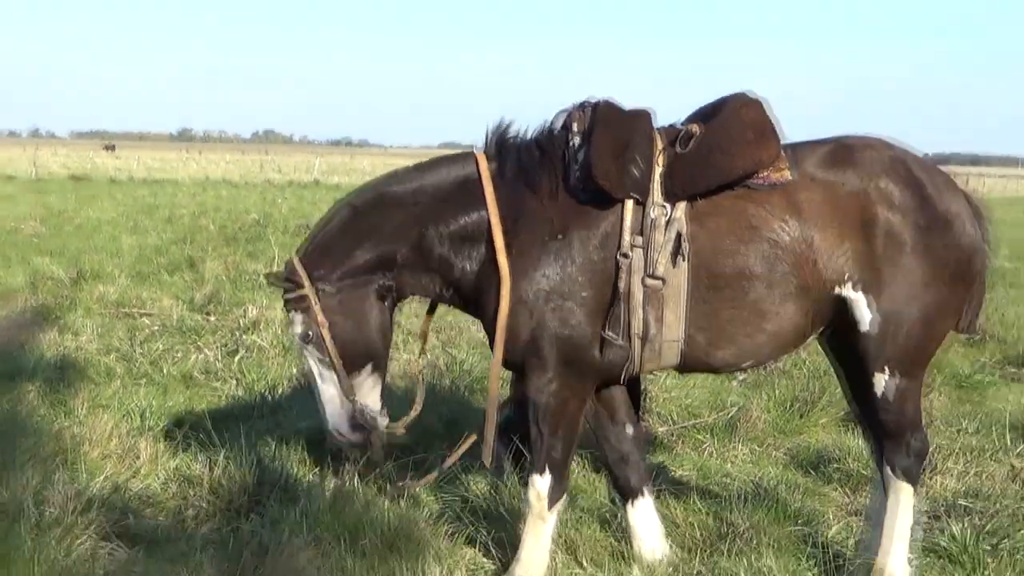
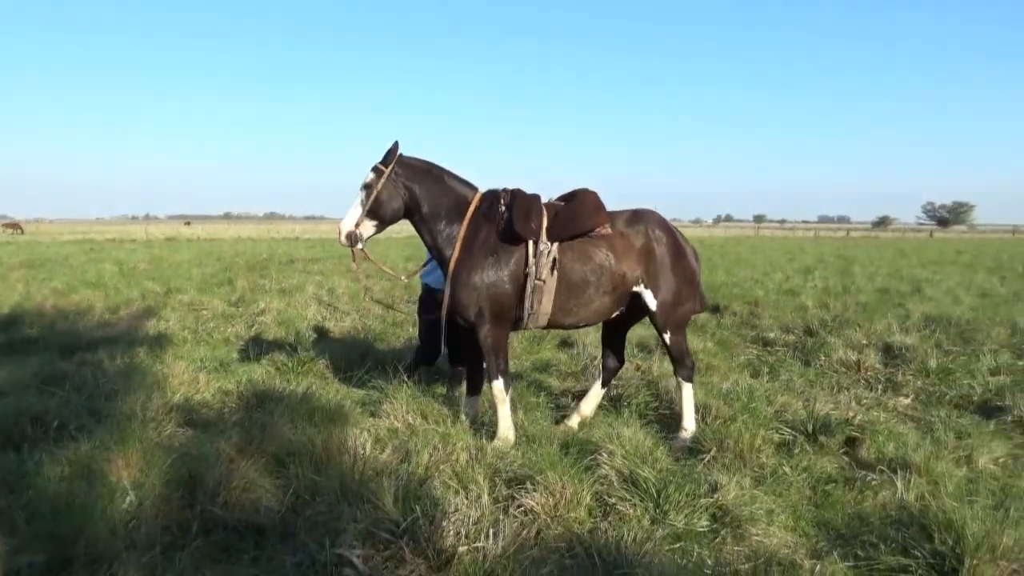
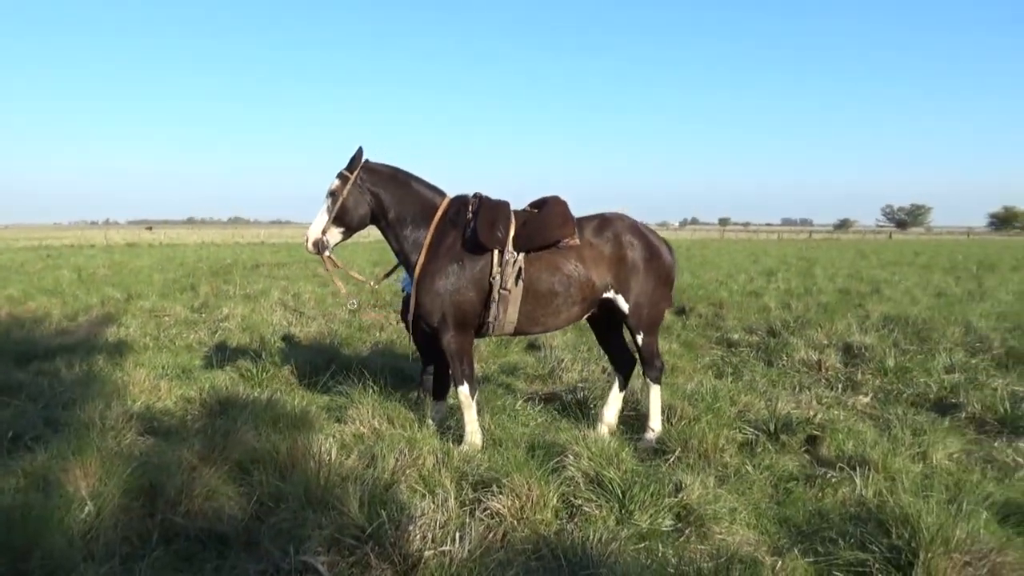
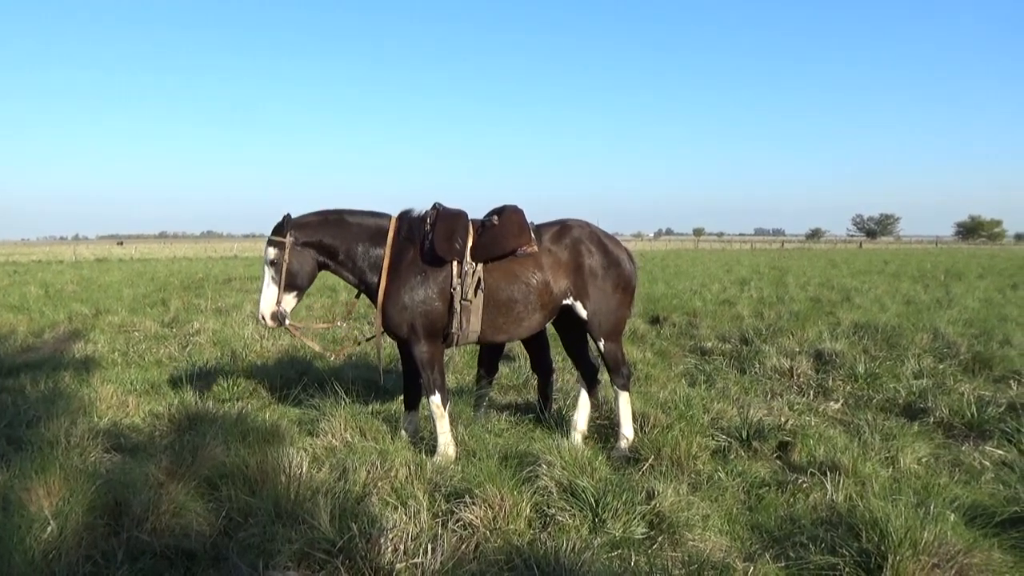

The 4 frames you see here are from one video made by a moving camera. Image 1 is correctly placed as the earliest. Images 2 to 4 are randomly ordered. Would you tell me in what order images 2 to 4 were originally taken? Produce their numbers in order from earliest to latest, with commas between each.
2, 3, 4
